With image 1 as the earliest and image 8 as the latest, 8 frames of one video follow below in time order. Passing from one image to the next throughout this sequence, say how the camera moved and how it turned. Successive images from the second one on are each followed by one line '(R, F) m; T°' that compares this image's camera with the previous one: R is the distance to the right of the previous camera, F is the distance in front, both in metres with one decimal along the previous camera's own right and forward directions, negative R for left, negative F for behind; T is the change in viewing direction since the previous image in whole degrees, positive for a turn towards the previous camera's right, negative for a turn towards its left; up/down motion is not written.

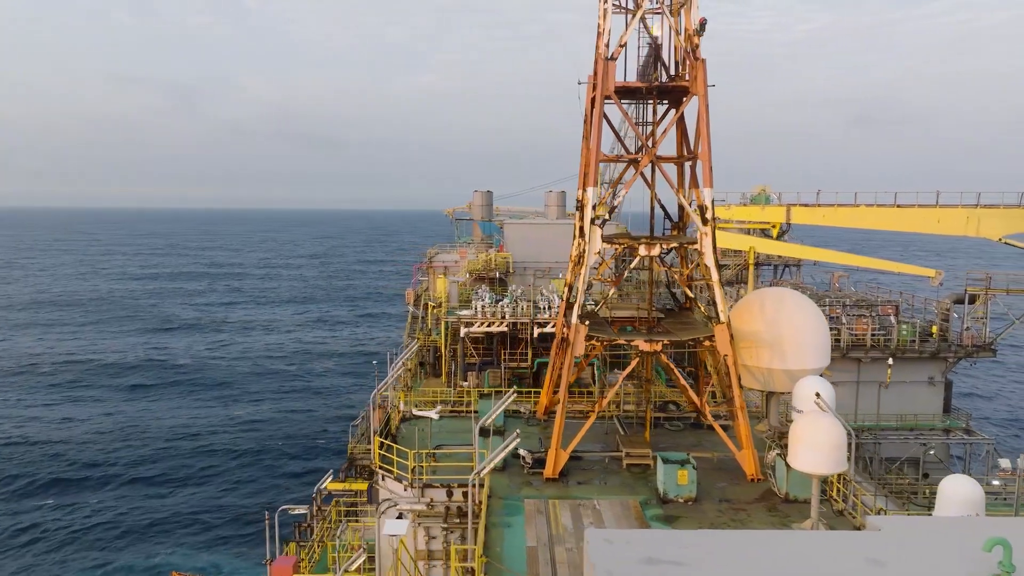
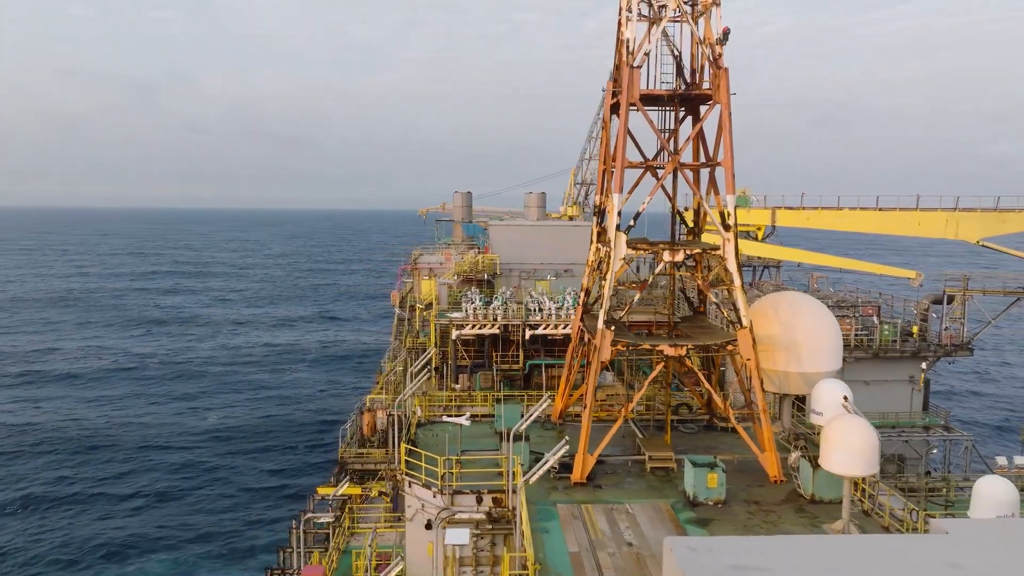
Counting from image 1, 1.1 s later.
(-1.2, 0.0) m; +3°
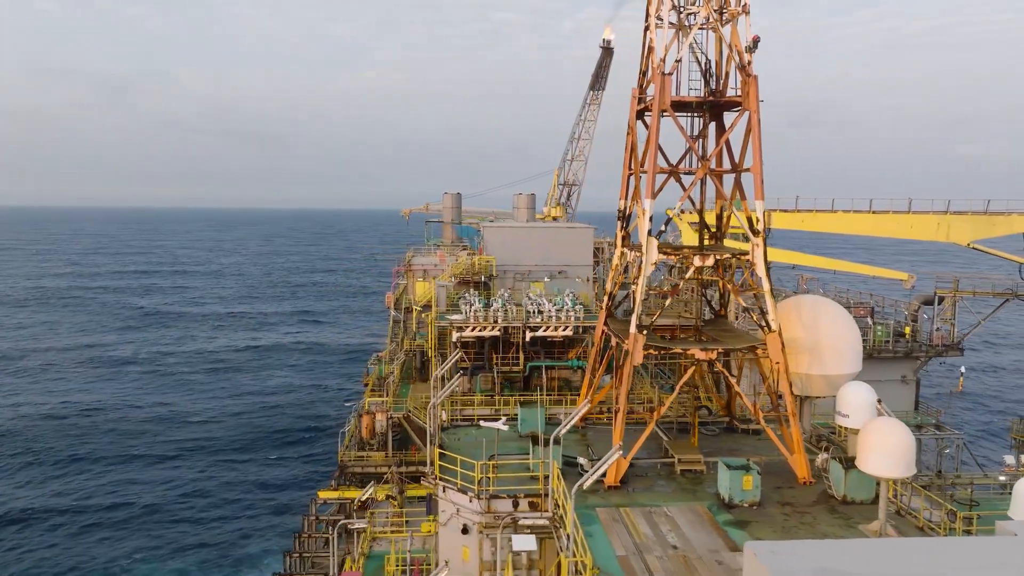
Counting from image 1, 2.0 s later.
(-1.2, 0.0) m; +2°
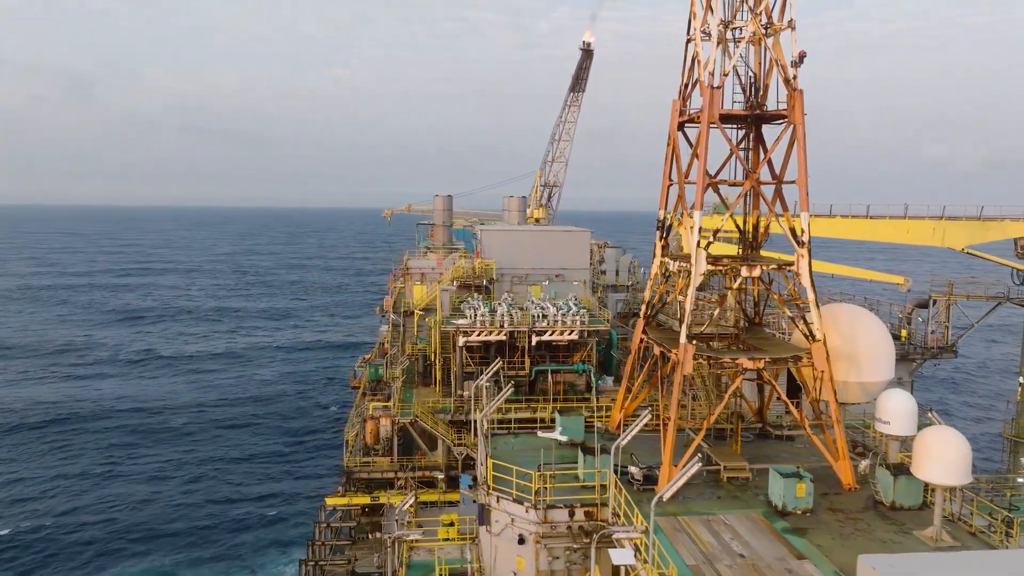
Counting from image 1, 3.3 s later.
(-1.7, -0.1) m; +2°
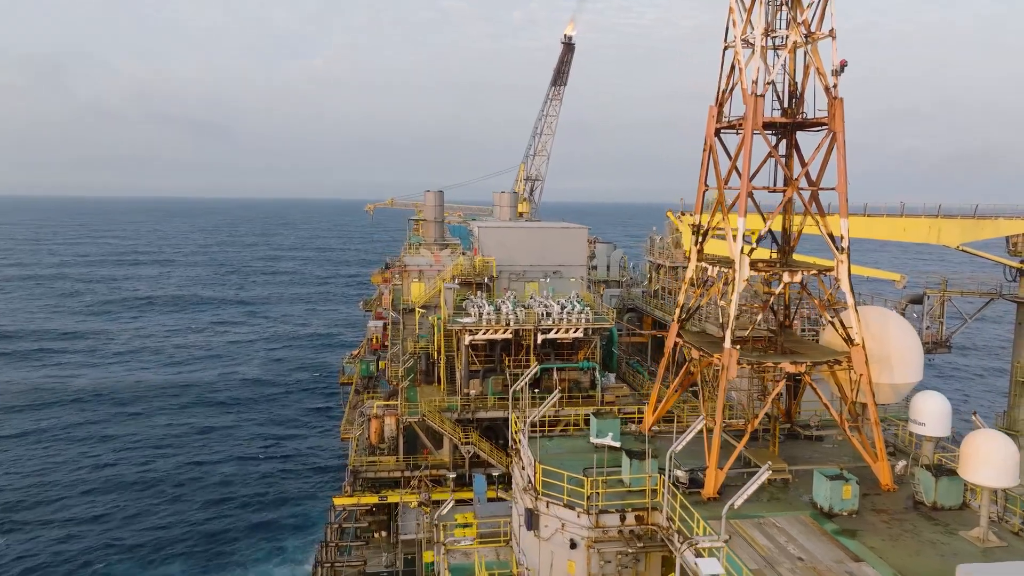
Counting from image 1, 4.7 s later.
(-1.5, 0.0) m; +2°
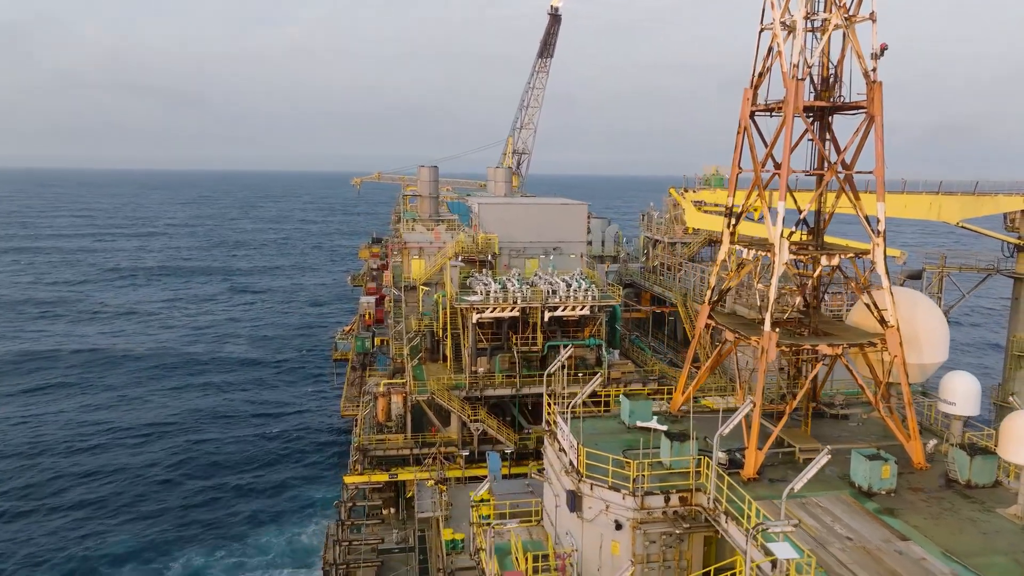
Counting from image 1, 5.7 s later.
(-1.3, 0.0) m; +1°
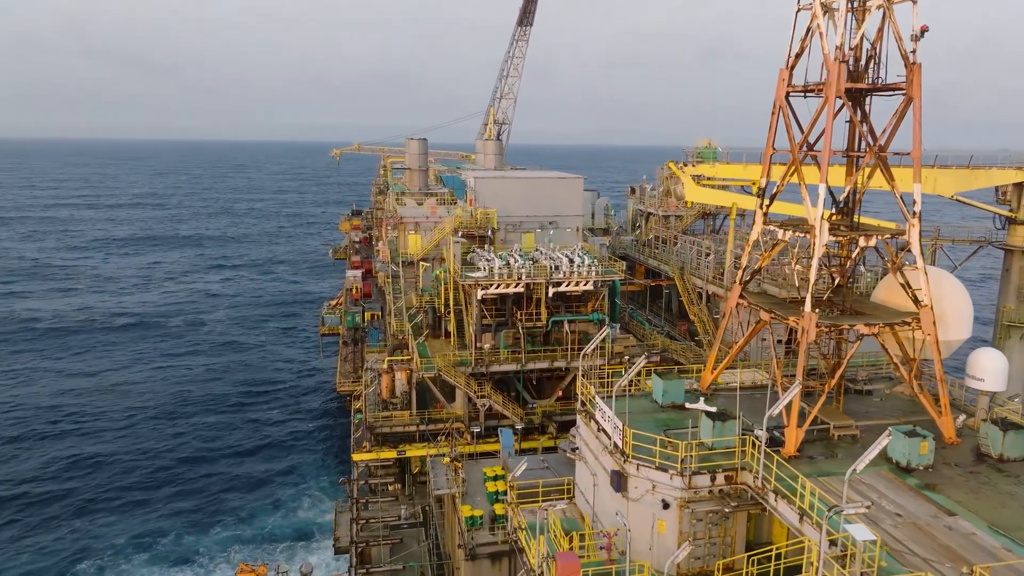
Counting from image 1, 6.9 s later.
(-1.5, +0.1) m; +2°
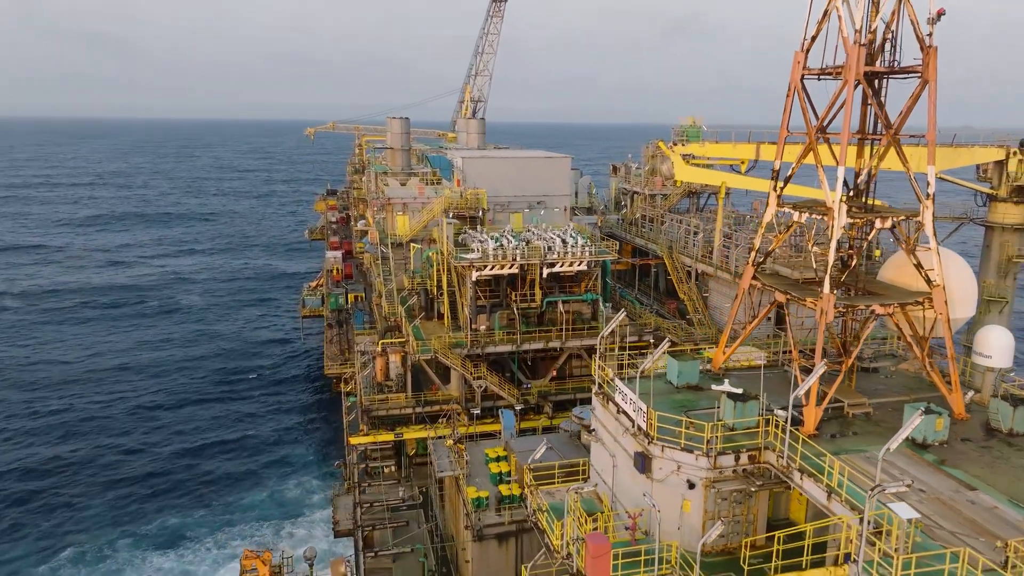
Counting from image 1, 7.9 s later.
(-1.1, +0.1) m; +2°
